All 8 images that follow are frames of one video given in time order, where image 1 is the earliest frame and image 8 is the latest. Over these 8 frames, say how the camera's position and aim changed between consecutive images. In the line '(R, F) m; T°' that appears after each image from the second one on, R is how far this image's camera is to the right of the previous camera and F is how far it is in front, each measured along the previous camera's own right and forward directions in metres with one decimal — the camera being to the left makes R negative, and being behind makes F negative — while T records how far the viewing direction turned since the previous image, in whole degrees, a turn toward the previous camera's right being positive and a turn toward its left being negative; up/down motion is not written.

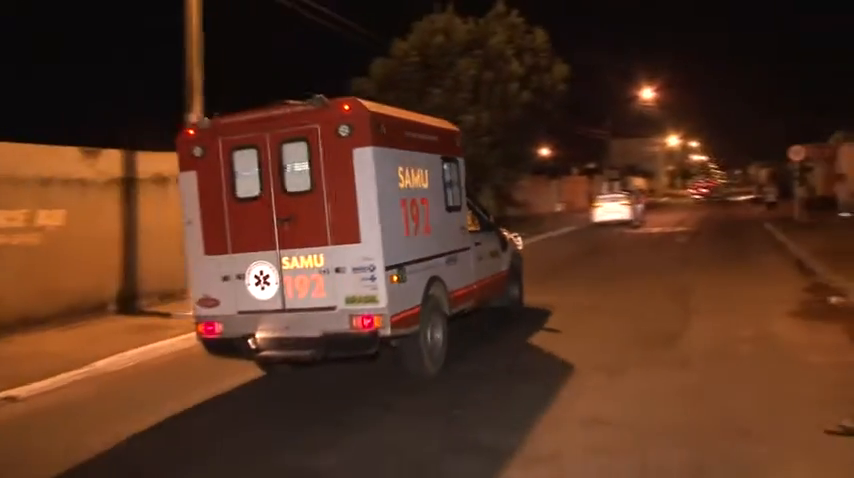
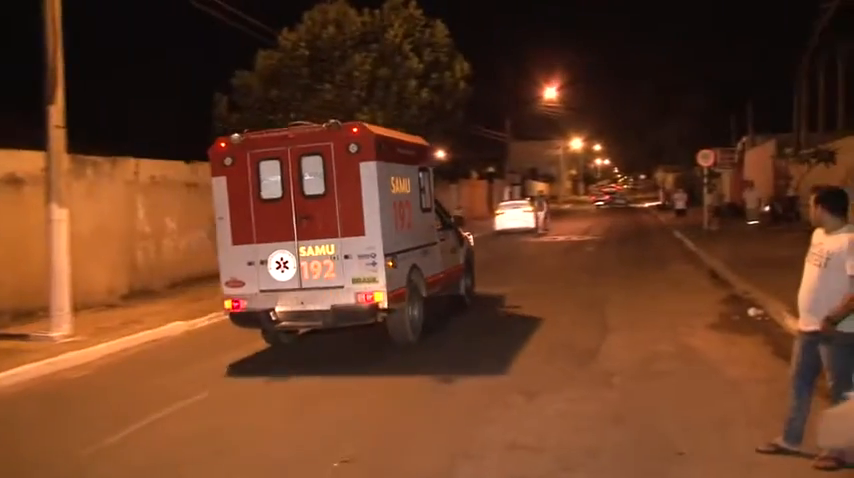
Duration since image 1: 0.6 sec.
(-1.6, +1.9) m; +9°
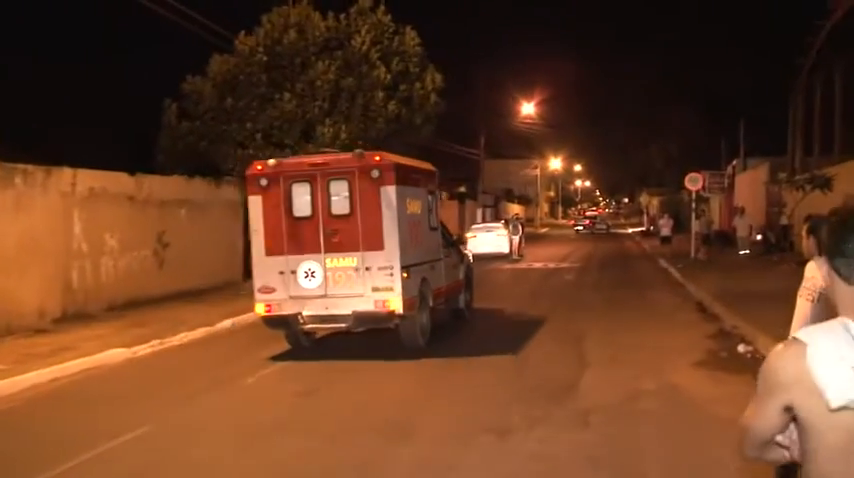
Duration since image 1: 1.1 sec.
(+0.2, +1.5) m; +1°
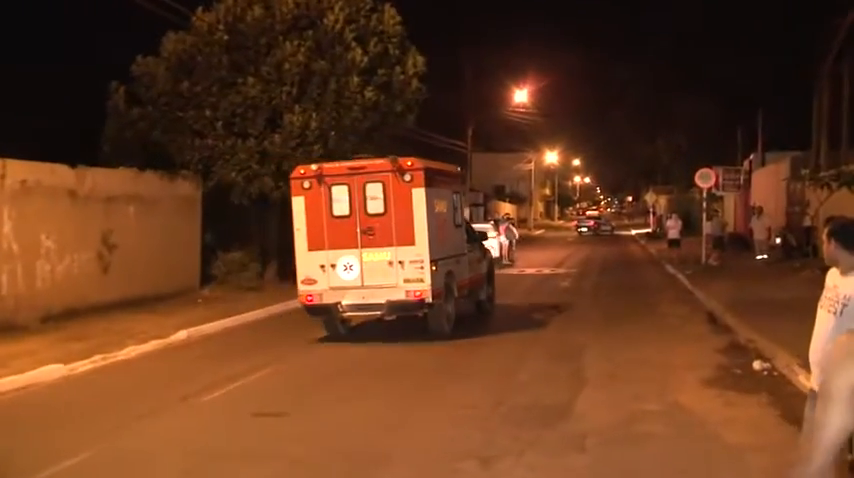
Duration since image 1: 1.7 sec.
(+0.3, +1.9) m; 0°
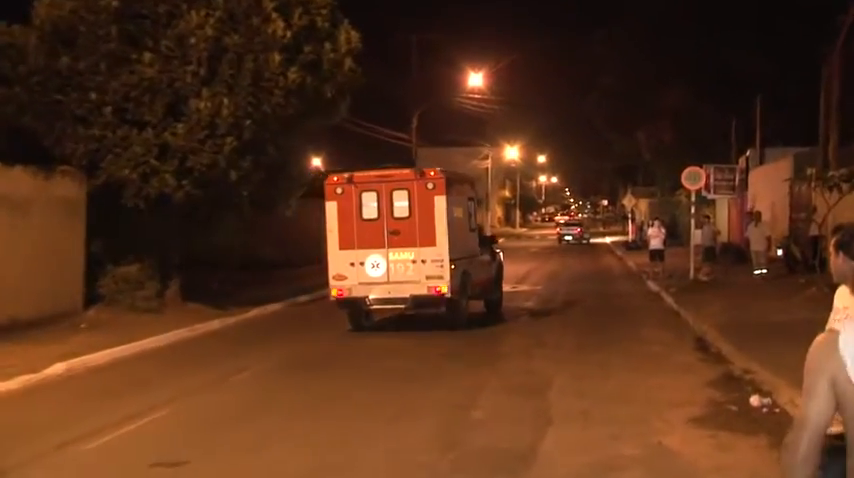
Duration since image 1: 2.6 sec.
(+0.3, +2.7) m; +1°
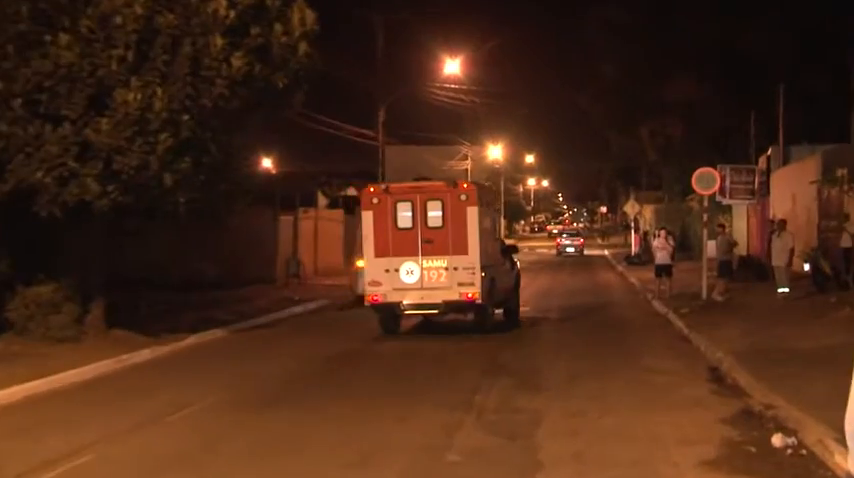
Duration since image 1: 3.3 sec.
(+0.3, +2.0) m; 0°
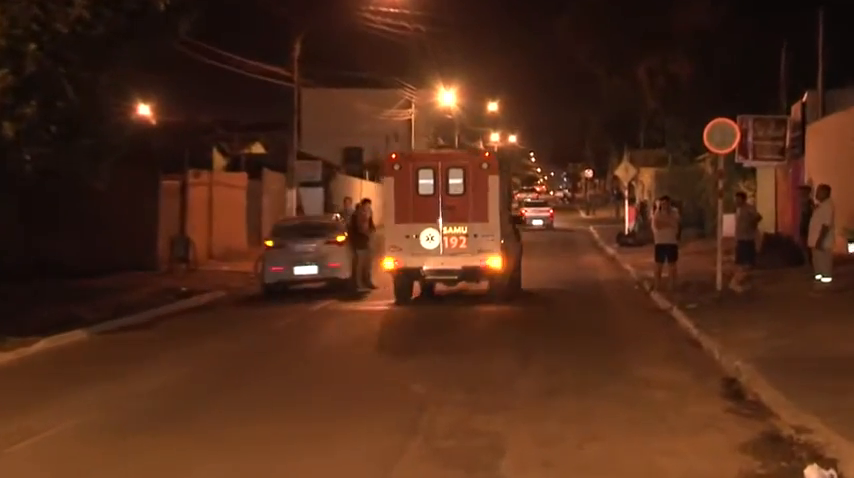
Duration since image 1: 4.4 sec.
(+0.3, +2.9) m; 0°
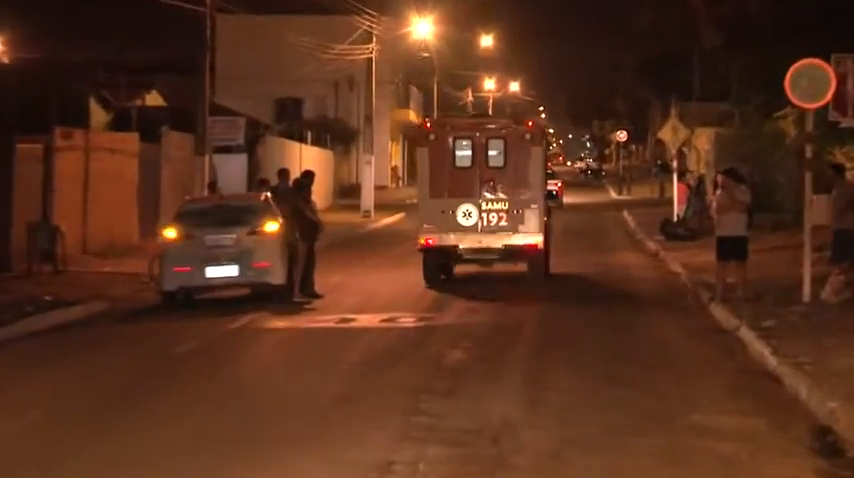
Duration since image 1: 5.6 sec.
(+0.2, +2.7) m; -1°
